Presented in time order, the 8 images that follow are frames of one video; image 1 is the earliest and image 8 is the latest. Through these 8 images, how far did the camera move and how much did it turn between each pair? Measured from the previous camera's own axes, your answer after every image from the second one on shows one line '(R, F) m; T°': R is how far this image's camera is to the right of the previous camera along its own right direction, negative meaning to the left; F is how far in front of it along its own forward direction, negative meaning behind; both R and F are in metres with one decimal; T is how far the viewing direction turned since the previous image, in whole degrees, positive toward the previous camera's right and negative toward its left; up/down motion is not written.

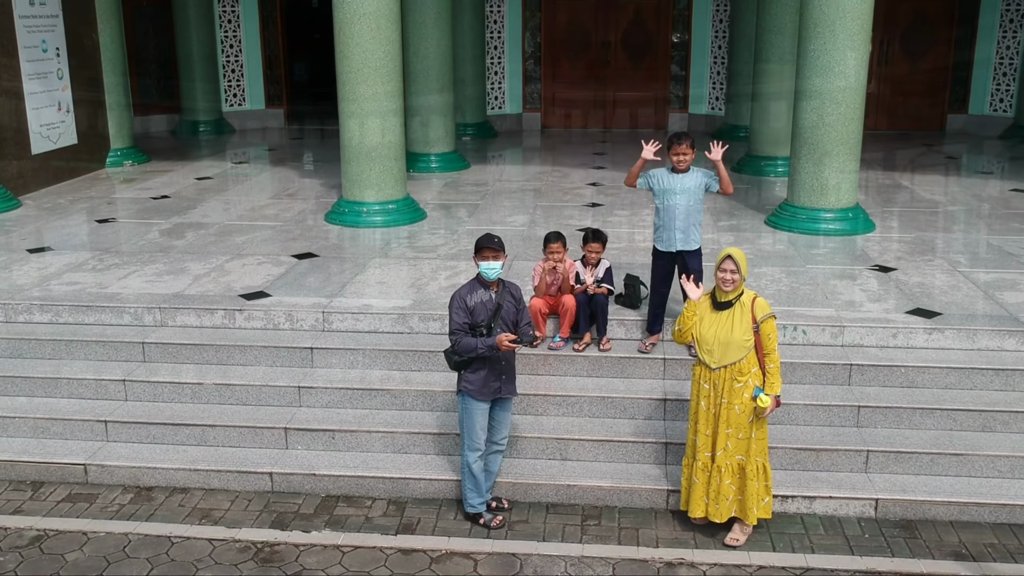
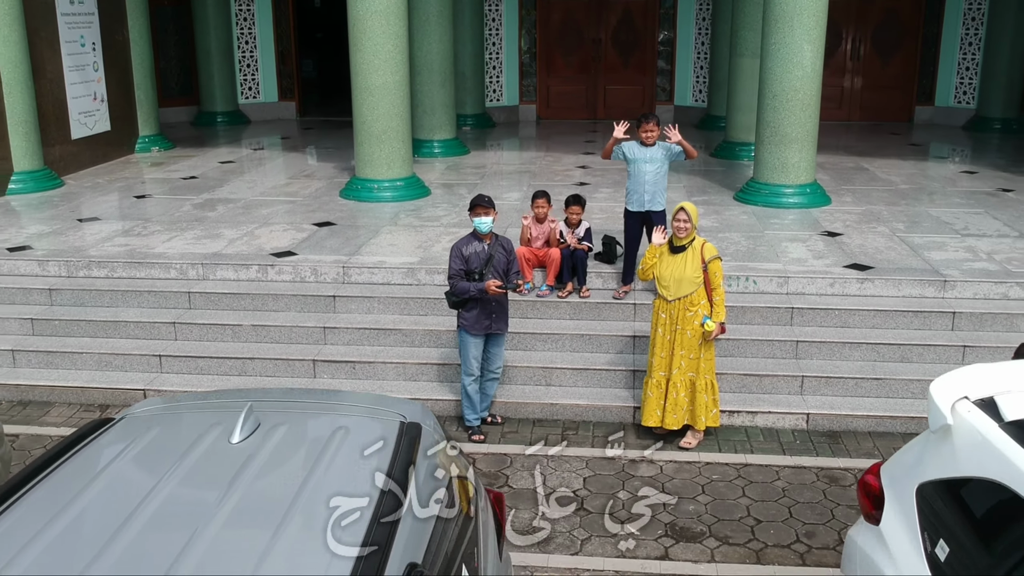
(+0.1, -1.1) m; 0°
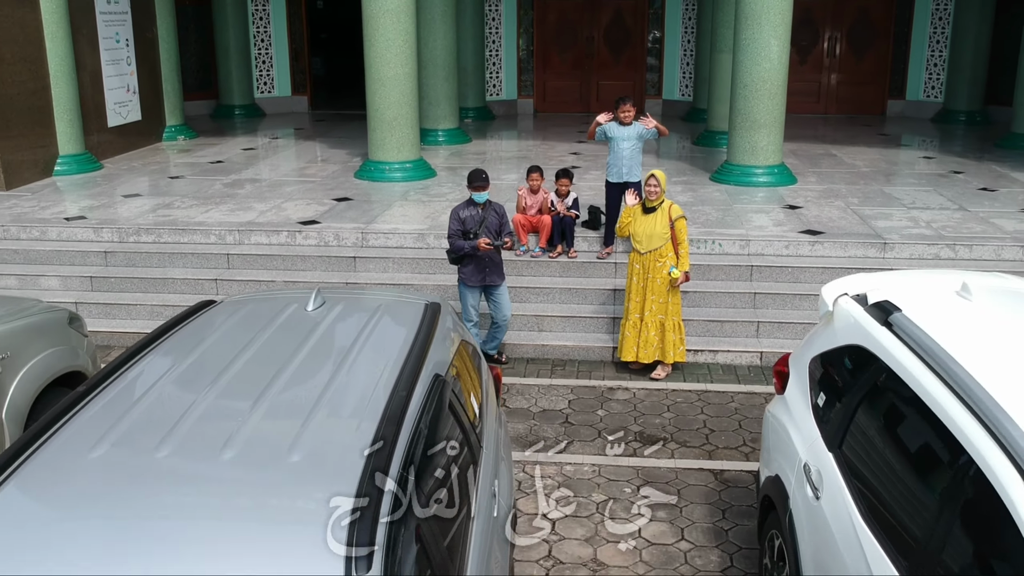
(0.0, -1.1) m; 0°
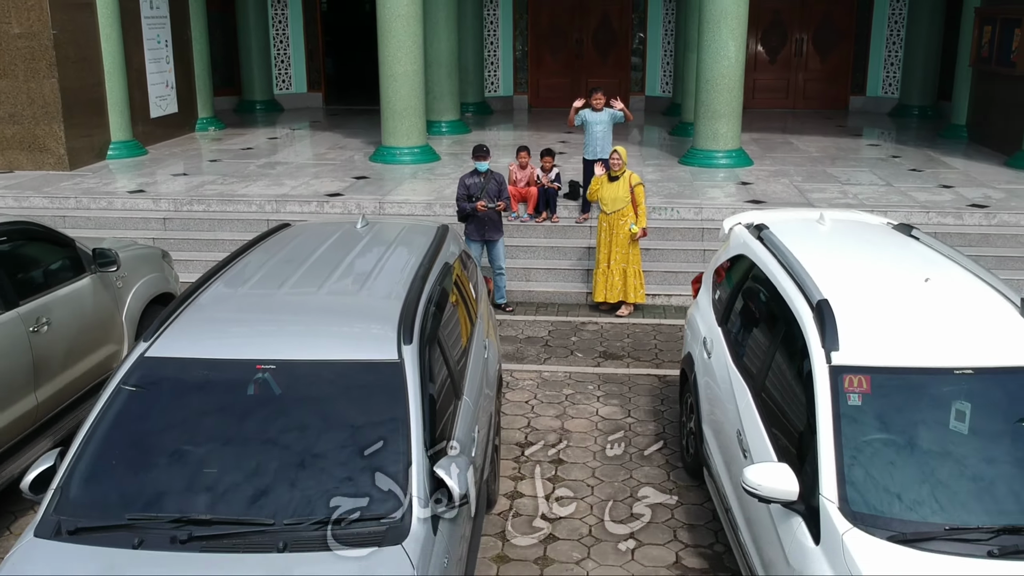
(+0.1, -1.7) m; 0°
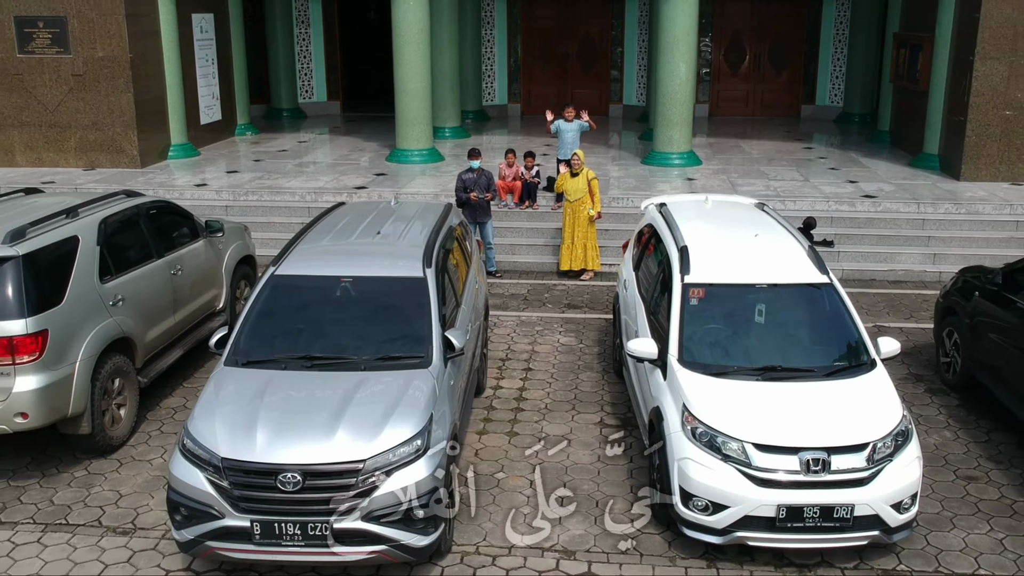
(+0.2, -2.8) m; 0°
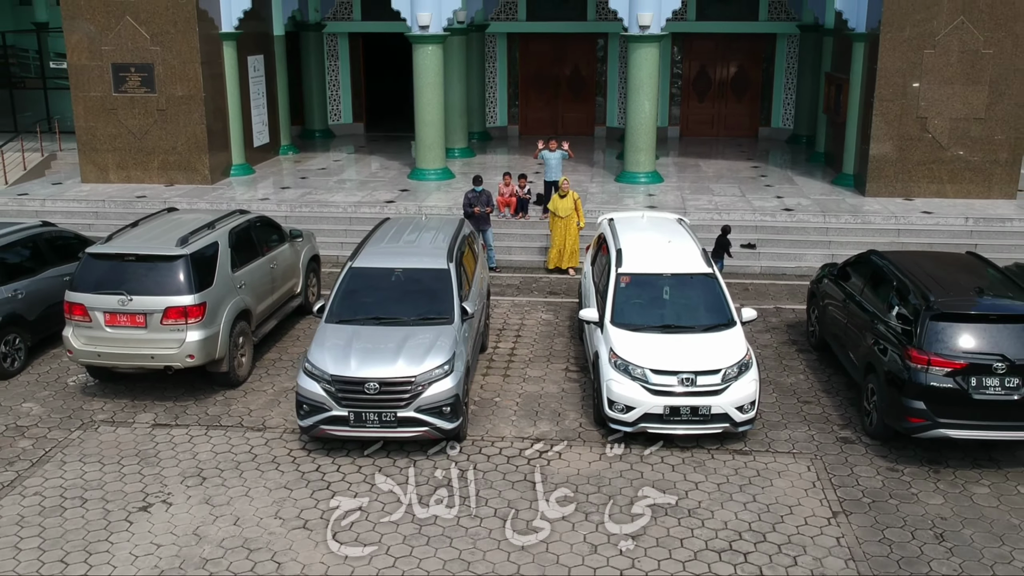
(+0.1, -3.7) m; 0°
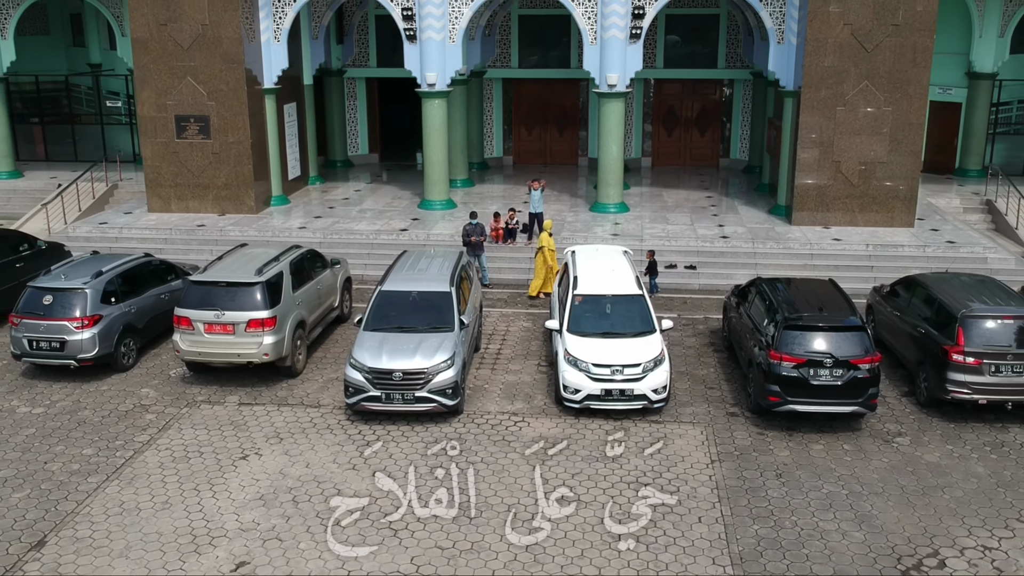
(+0.3, -4.0) m; 0°
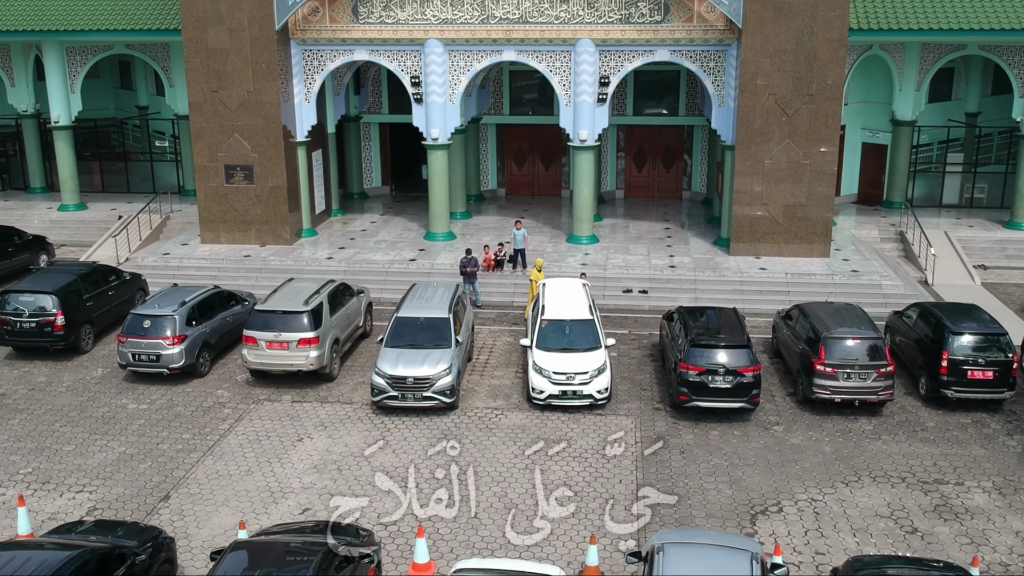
(+0.5, -4.9) m; 0°
